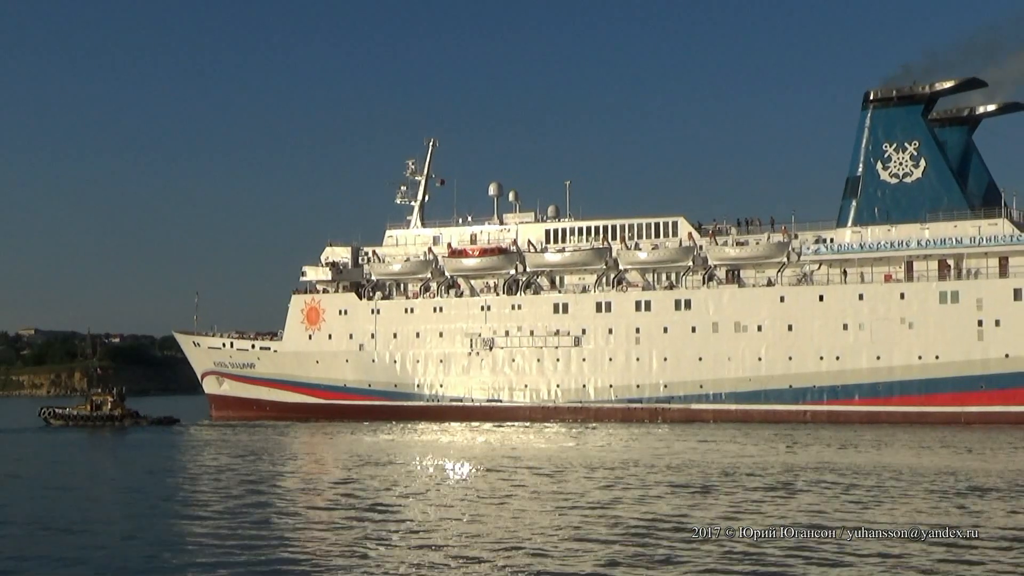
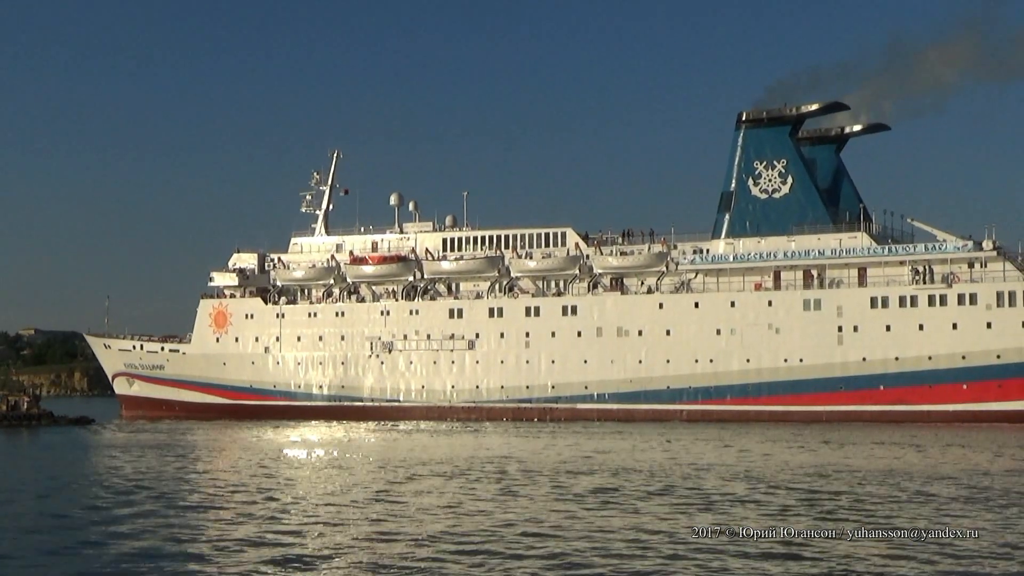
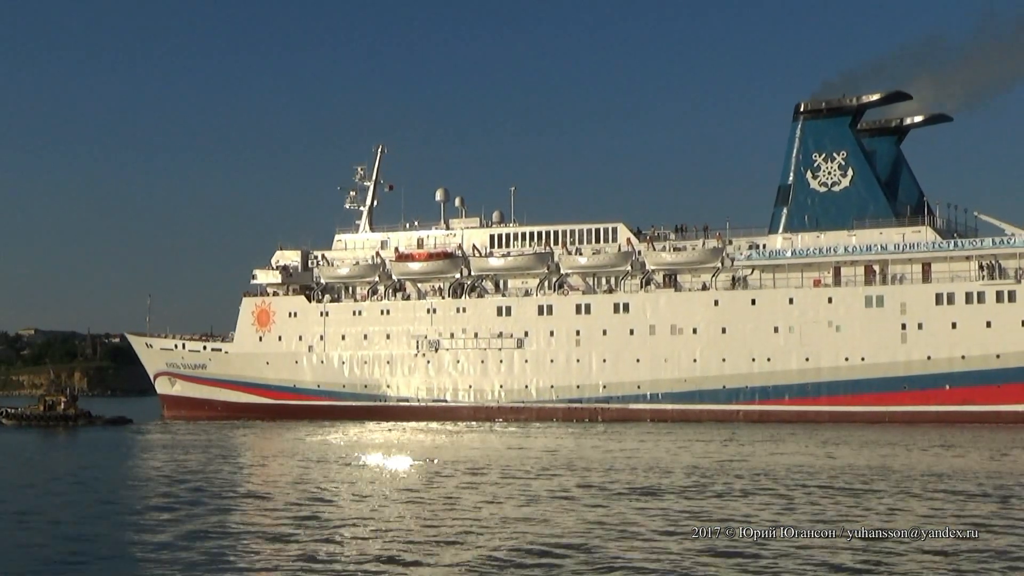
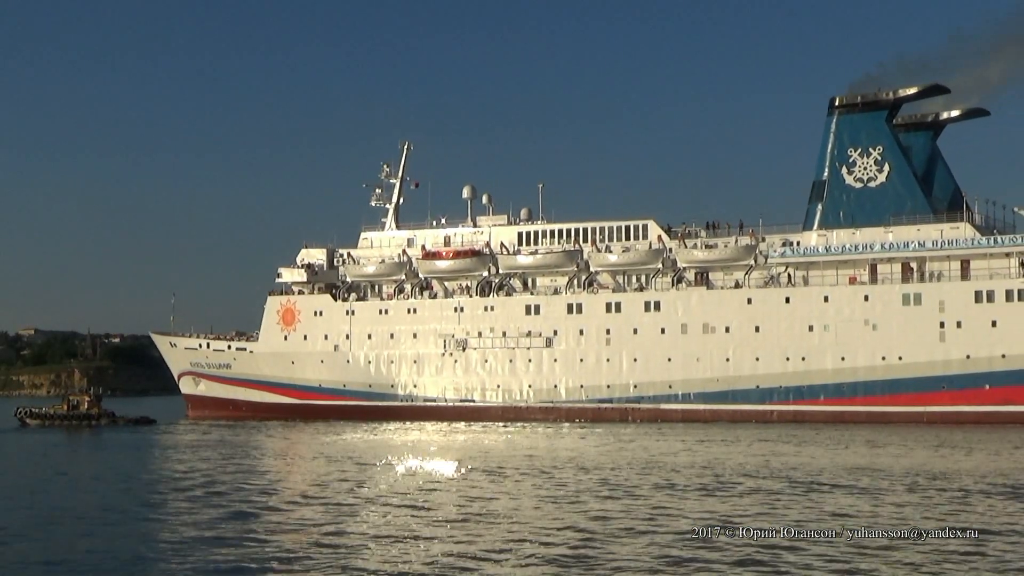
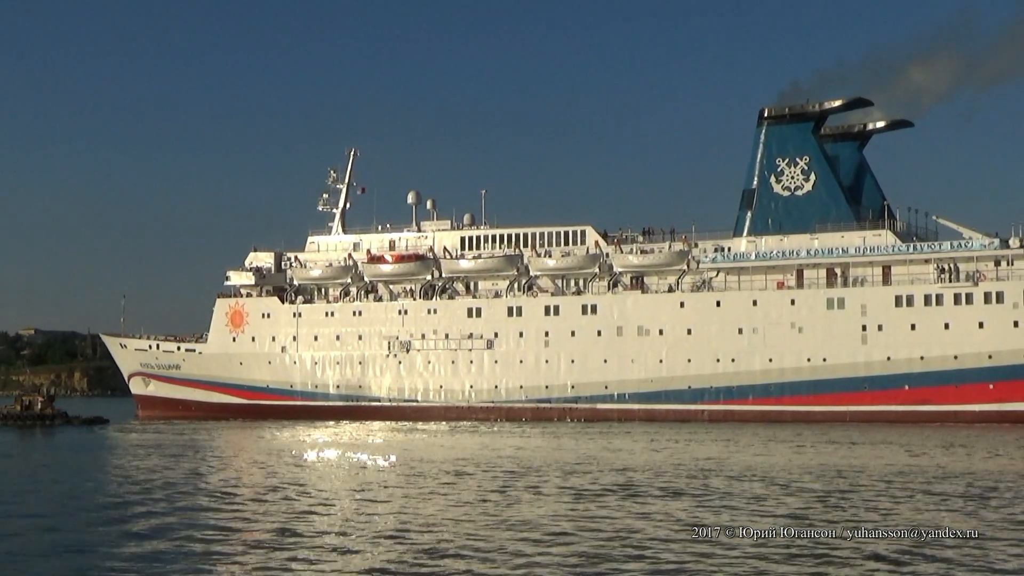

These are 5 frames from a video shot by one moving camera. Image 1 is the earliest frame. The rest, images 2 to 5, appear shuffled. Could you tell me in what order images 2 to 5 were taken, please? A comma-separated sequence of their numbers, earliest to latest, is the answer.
4, 3, 5, 2
